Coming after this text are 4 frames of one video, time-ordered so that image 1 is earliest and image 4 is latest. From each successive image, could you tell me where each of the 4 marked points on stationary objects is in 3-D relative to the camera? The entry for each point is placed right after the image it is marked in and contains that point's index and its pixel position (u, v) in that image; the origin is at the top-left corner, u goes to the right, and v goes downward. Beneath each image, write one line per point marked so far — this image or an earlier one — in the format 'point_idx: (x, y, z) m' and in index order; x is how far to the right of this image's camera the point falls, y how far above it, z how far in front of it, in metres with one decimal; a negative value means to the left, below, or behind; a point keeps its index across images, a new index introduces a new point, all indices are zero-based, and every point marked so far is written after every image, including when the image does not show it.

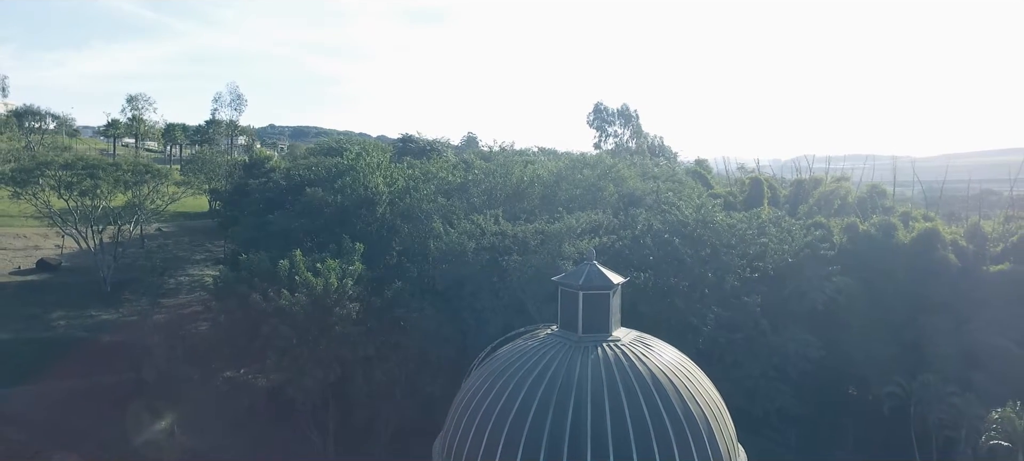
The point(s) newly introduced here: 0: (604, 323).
0: (+1.4, -1.4, +10.8) m
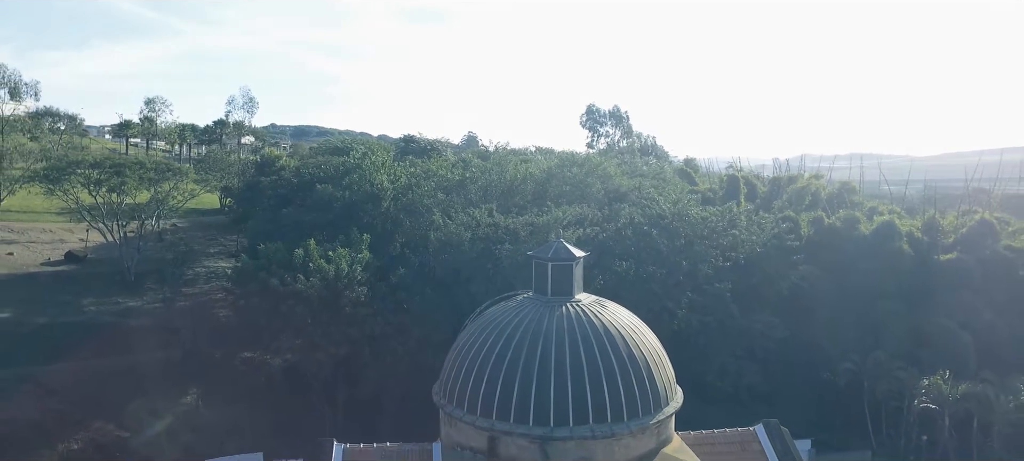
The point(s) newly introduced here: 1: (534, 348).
0: (+1.1, -1.1, +13.5) m
1: (+0.4, -2.1, +12.4) m
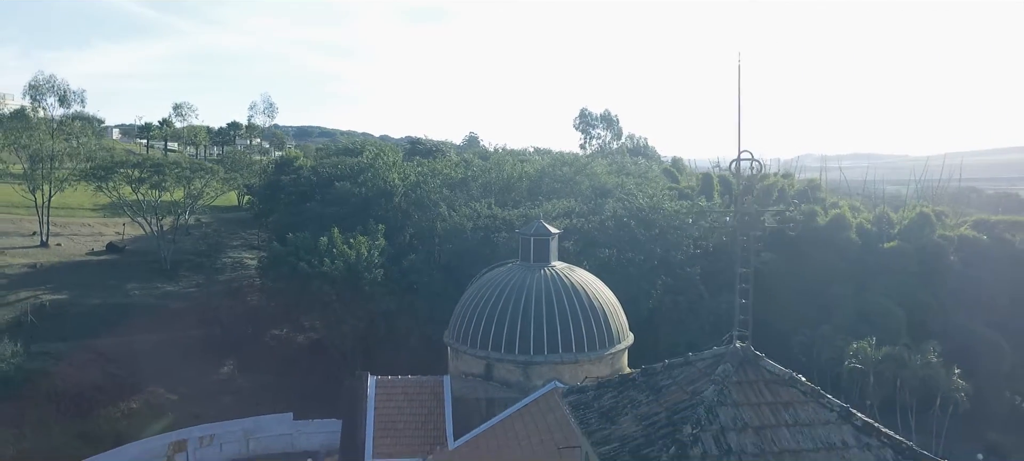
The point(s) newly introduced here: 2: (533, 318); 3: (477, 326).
0: (+0.9, -0.7, +17.7) m
1: (+0.2, -1.7, +16.6) m
2: (+0.5, -2.1, +16.3) m
3: (-0.9, -2.4, +16.8) m
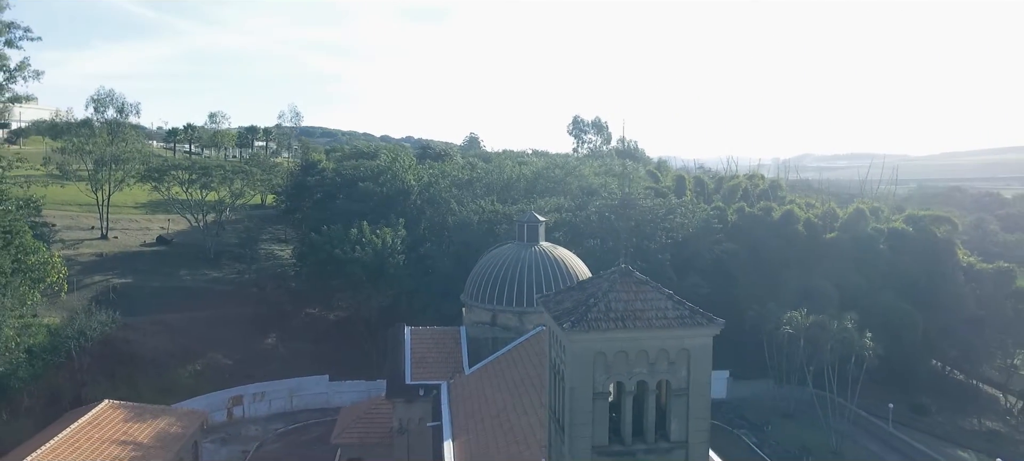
0: (+0.9, -0.2, +23.9) m
1: (+0.1, -1.3, +22.8) m
2: (+0.5, -1.7, +22.5) m
3: (-0.9, -2.0, +23.0) m
